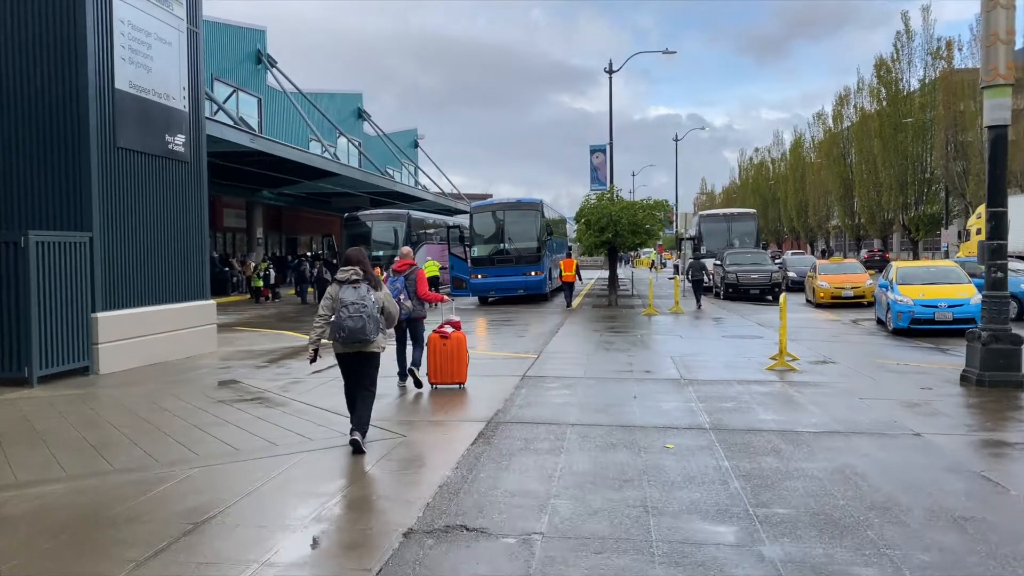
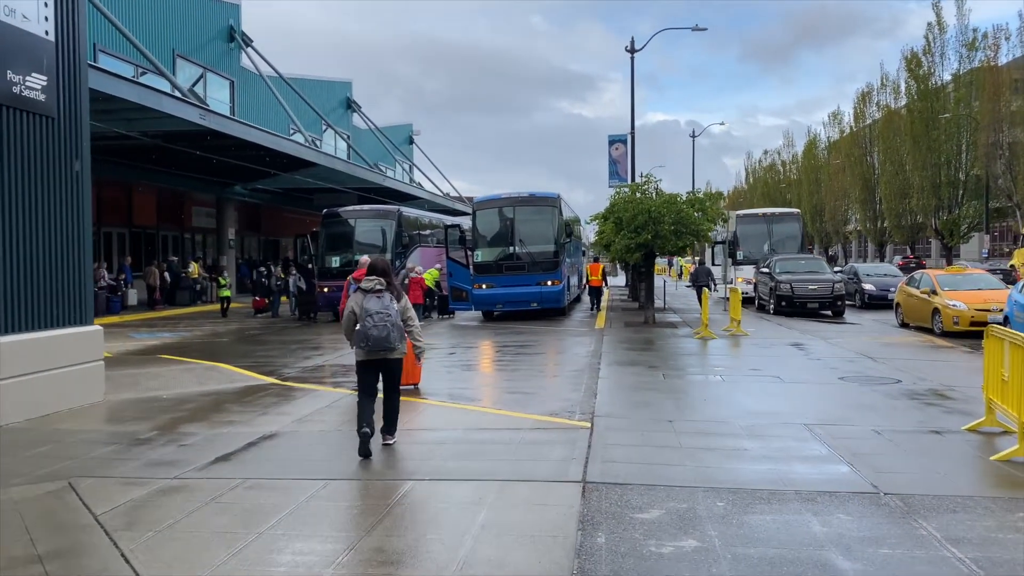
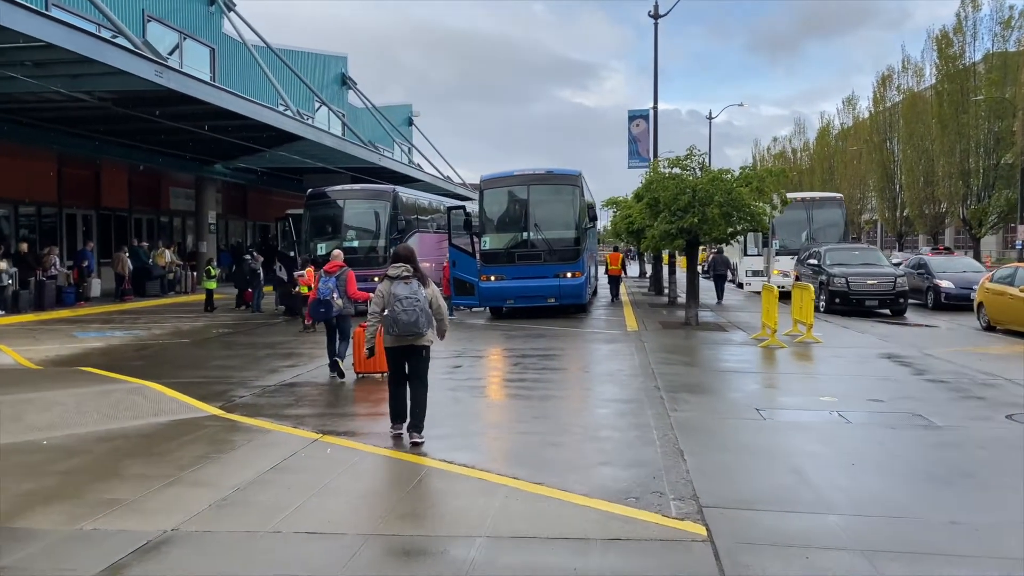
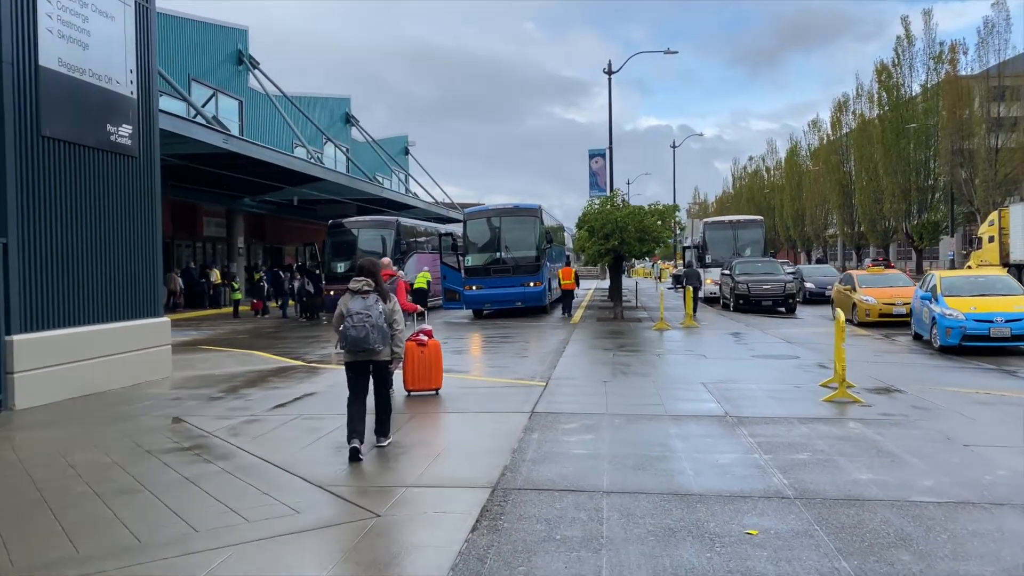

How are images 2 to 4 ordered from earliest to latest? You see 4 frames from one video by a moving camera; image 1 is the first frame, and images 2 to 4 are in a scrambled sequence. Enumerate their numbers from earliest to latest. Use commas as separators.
4, 2, 3
